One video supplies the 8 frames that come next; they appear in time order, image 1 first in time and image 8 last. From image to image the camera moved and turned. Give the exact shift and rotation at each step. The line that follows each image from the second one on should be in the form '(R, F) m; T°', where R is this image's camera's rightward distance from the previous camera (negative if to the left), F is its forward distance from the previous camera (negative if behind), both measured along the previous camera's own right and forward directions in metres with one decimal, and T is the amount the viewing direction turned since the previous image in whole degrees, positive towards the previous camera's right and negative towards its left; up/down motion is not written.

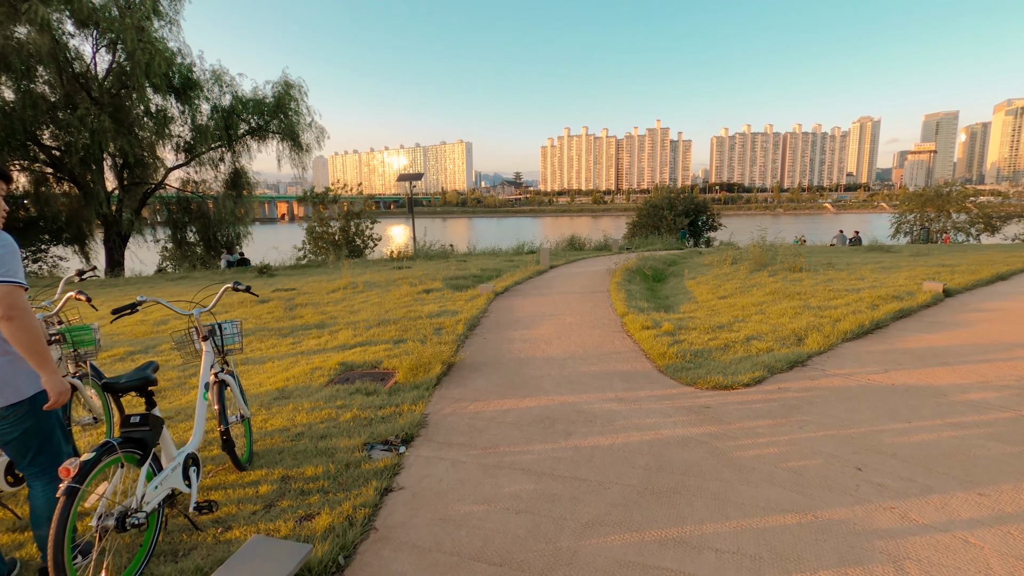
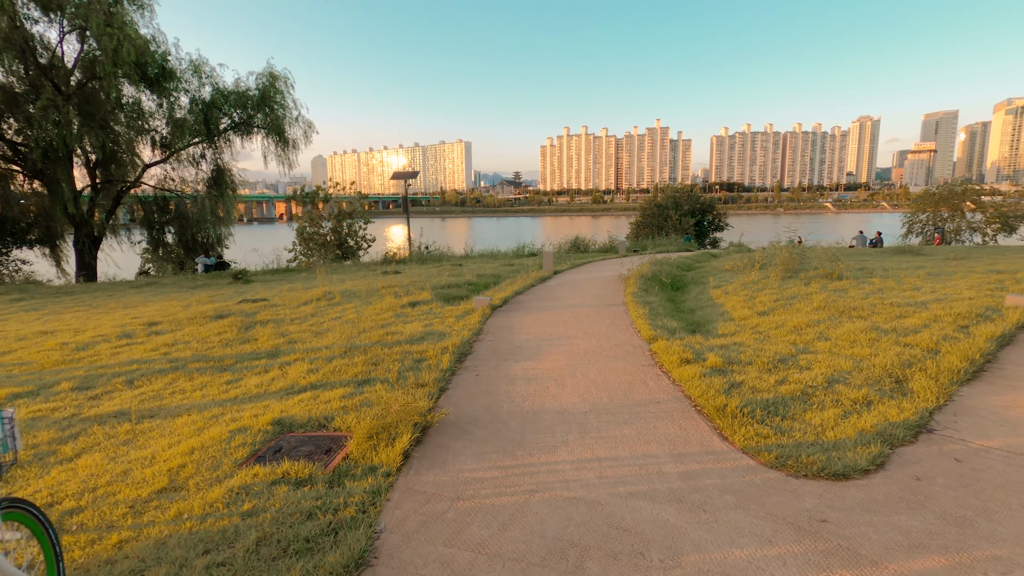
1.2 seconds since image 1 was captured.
(0.0, +1.4) m; 0°
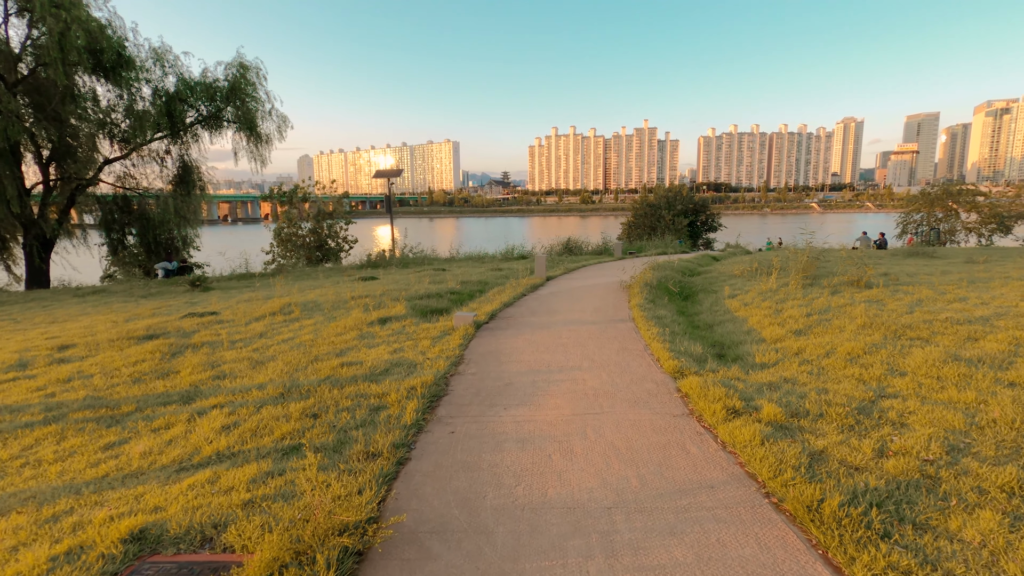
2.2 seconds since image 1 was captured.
(0.0, +1.3) m; +1°
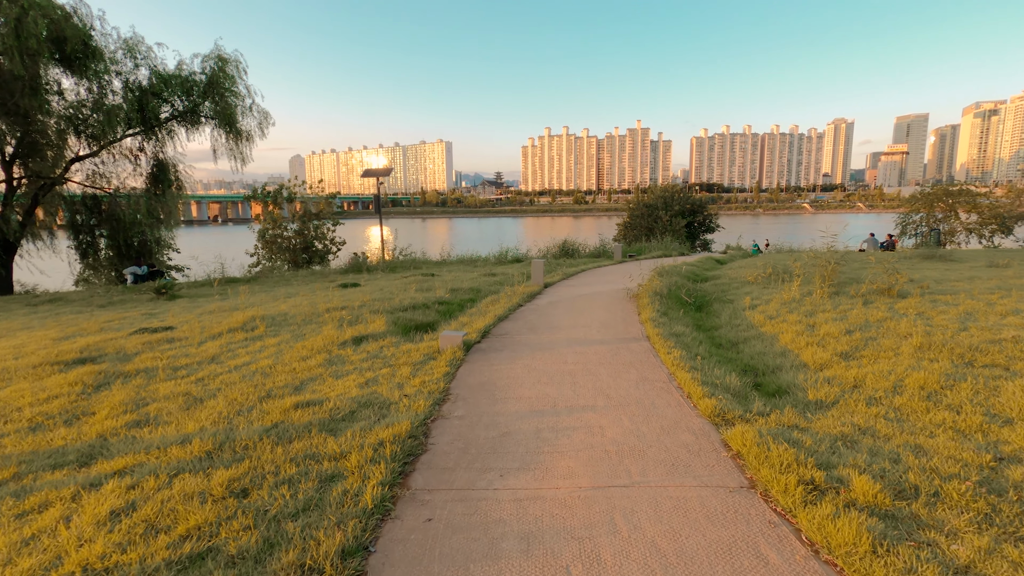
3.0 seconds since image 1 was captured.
(0.0, +1.0) m; +1°
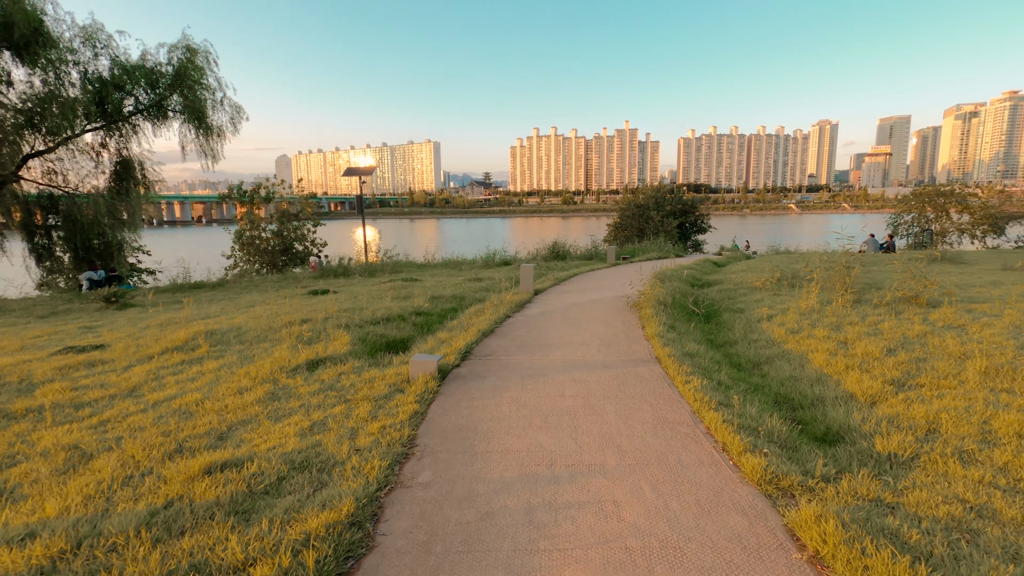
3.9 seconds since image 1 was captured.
(0.0, +1.0) m; +1°
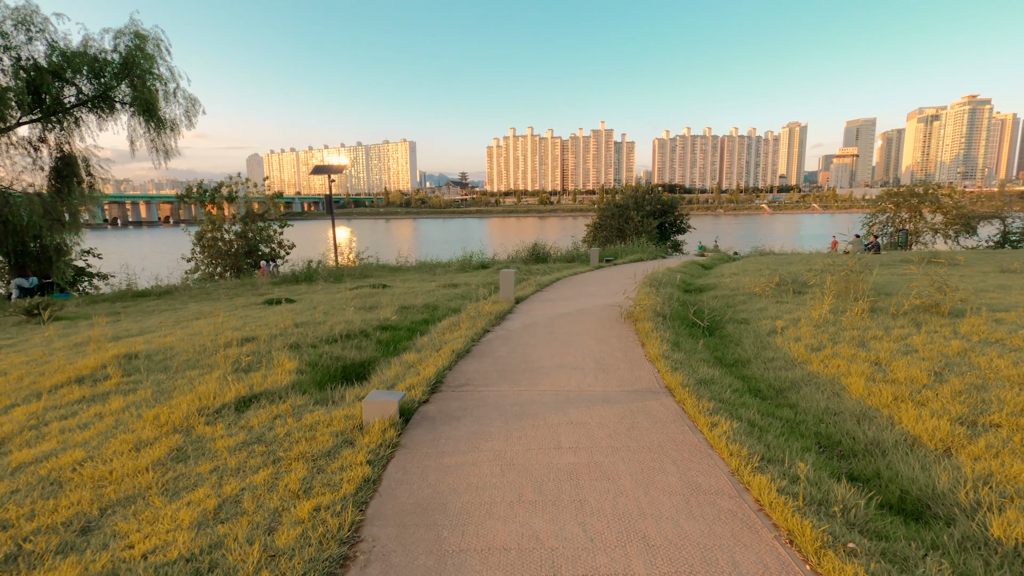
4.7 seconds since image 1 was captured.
(0.0, +1.0) m; +2°
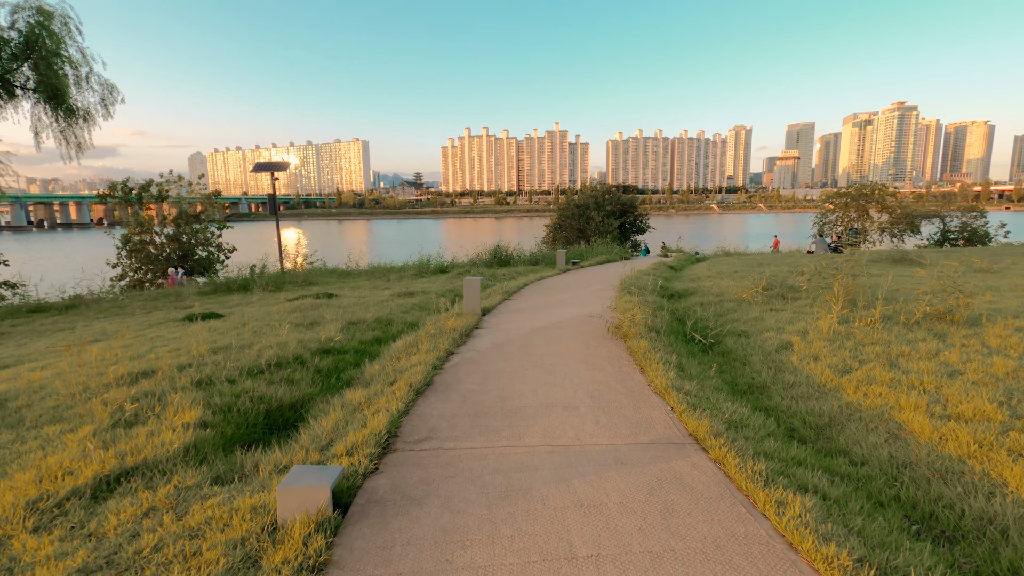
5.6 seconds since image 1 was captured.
(-0.1, +1.1) m; +5°
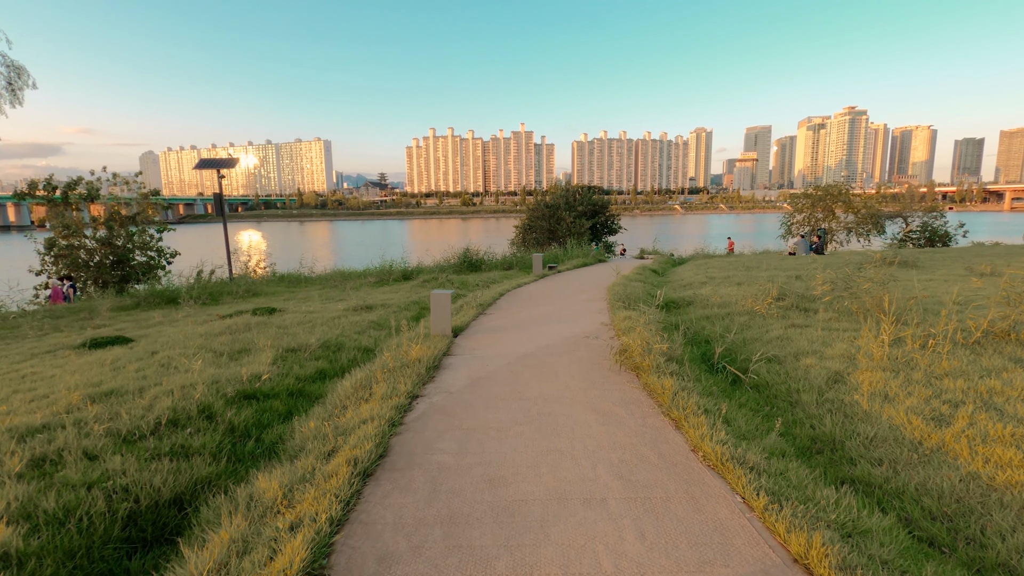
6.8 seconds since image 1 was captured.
(-0.1, +1.4) m; +4°
